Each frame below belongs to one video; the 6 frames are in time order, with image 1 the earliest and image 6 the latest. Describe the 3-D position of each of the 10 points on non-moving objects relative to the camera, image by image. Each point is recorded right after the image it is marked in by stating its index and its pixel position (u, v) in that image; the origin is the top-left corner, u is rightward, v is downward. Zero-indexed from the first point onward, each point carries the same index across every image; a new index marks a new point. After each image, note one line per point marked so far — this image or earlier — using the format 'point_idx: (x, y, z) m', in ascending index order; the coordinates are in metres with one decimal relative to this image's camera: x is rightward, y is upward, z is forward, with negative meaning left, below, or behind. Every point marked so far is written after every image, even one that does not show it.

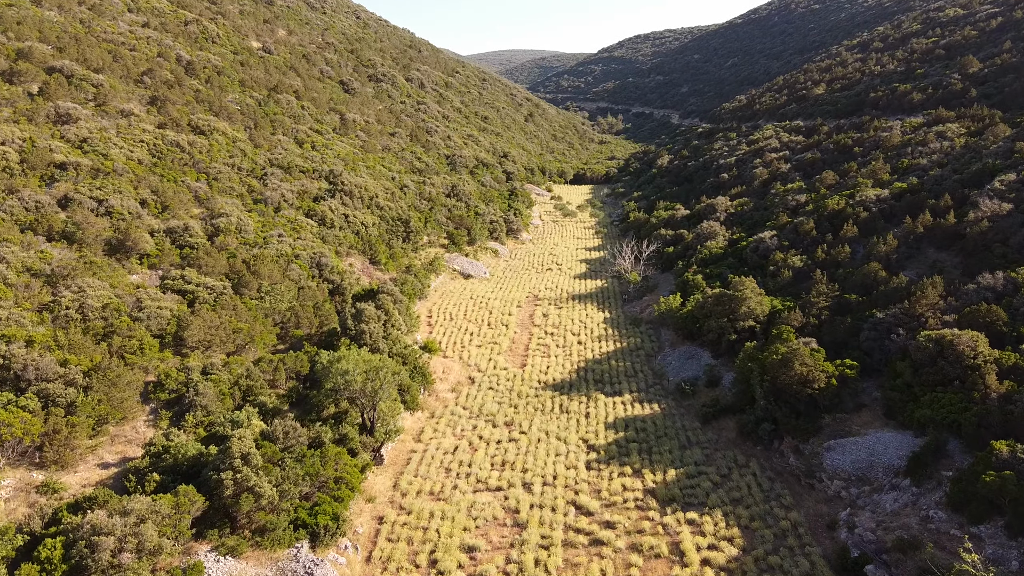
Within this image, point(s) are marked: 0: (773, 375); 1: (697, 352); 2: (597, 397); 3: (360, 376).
0: (+4.9, -1.6, +15.3) m
1: (+4.4, -1.5, +19.6) m
2: (+1.9, -2.4, +18.1) m
3: (-2.7, -1.6, +14.4) m
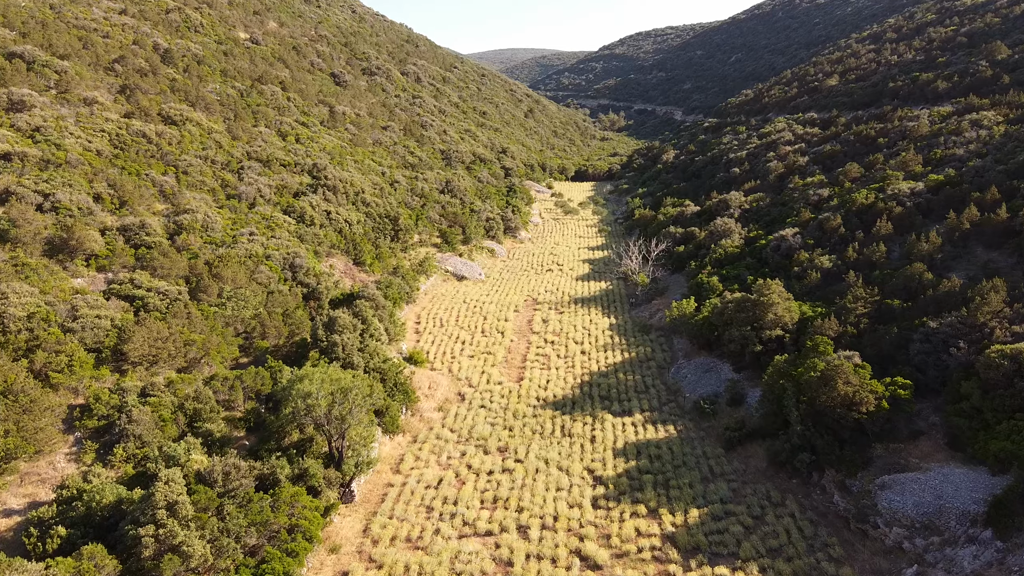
0: (+4.8, -1.7, +13.1) m
1: (+4.3, -1.6, +17.4) m
2: (+1.8, -2.5, +15.9) m
3: (-2.8, -1.7, +12.2) m
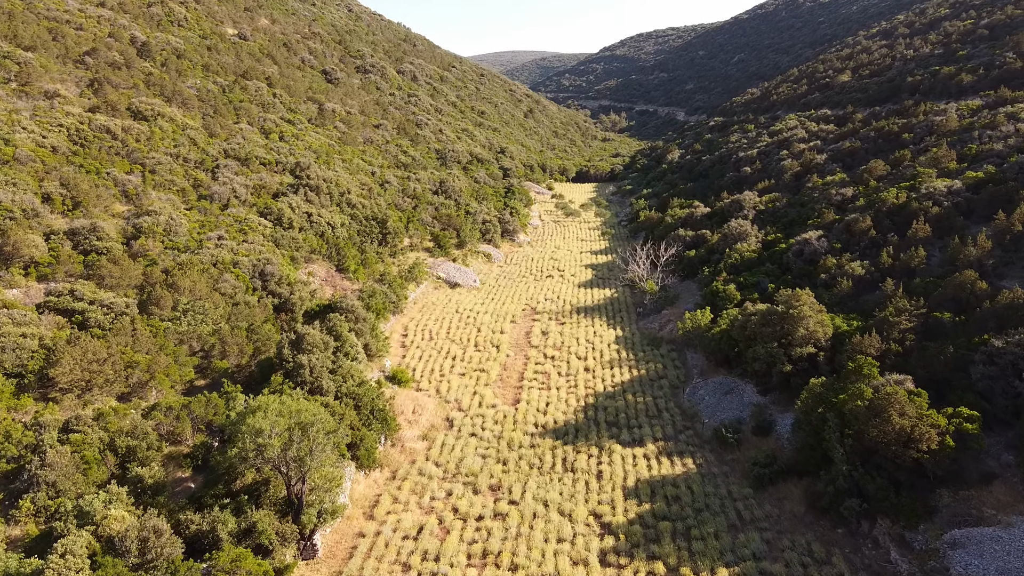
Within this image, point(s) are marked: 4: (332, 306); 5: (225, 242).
0: (+4.7, -1.9, +11.1) m
1: (+4.3, -1.8, +15.3) m
2: (+1.7, -2.7, +13.8) m
3: (-2.9, -1.9, +10.2) m
4: (-4.0, -0.4, +18.1) m
5: (-6.7, +1.1, +18.9) m
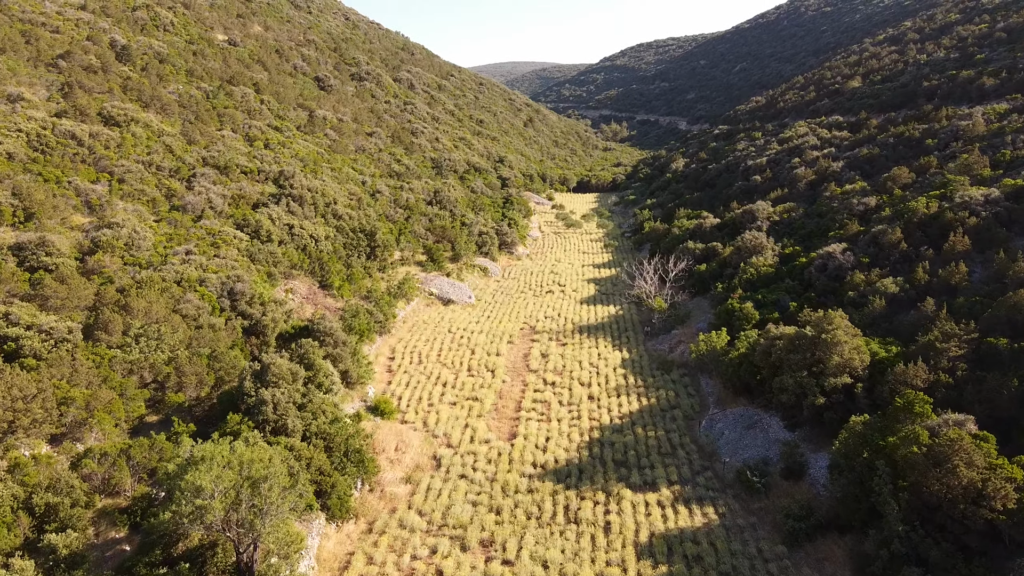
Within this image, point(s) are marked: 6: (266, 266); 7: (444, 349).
0: (+4.6, -2.2, +9.4) m
1: (+4.2, -2.2, +13.6) m
2: (+1.6, -3.1, +12.1) m
3: (-3.0, -2.2, +8.5) m
4: (-4.1, -0.8, +16.4) m
5: (-6.7, +0.7, +17.3) m
6: (-5.8, +0.5, +19.1) m
7: (-1.6, -1.5, +19.6) m
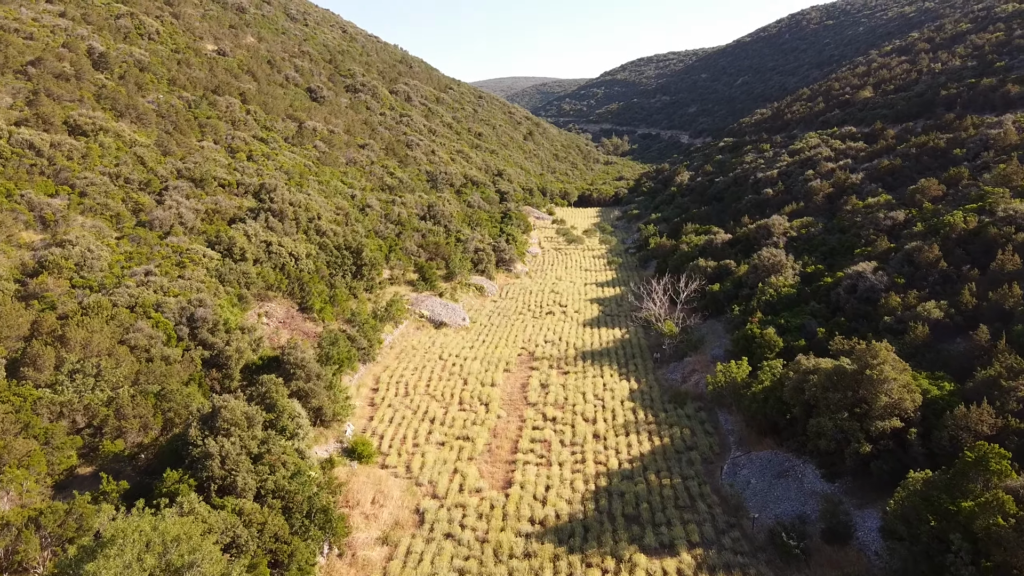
0: (+4.6, -2.5, +7.6) m
1: (+4.1, -2.6, +11.8) m
2: (+1.5, -3.4, +10.3) m
3: (-3.1, -2.5, +6.7) m
4: (-4.2, -1.3, +14.7) m
5: (-6.8, +0.2, +15.5) m
6: (-5.8, 0.0, +17.3) m
7: (-1.7, -2.0, +17.8) m
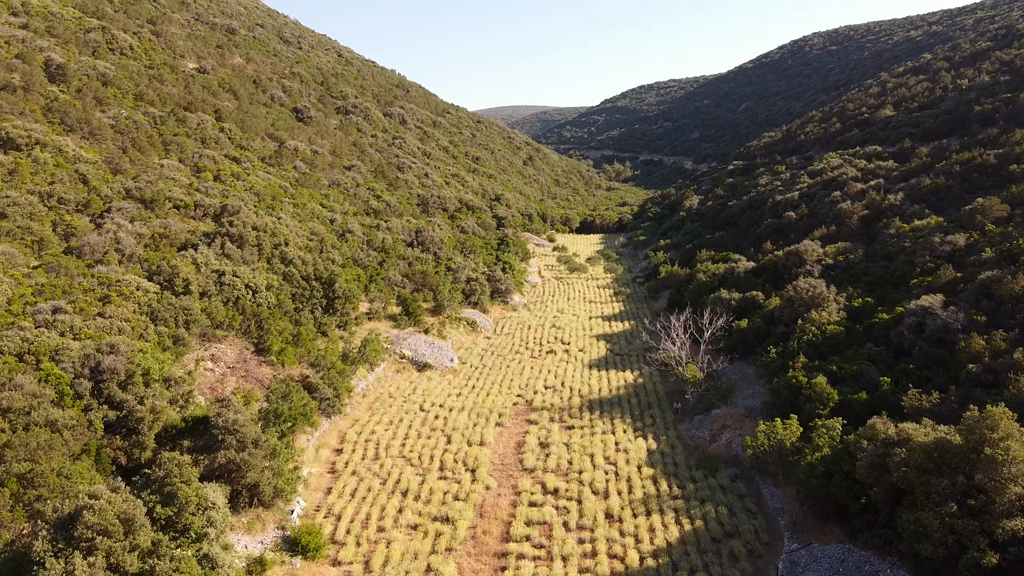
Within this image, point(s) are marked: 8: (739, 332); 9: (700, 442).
0: (+4.4, -2.9, +4.6) m
1: (+4.0, -3.0, +8.8) m
2: (+1.4, -3.9, +7.3) m
3: (-3.2, -2.8, +3.7) m
4: (-4.3, -1.9, +11.7) m
5: (-7.0, -0.4, +12.6) m
6: (-6.0, -0.7, +14.4) m
7: (-1.8, -2.7, +14.8) m
8: (+5.0, -1.0, +18.0) m
9: (+3.3, -2.6, +14.2) m
